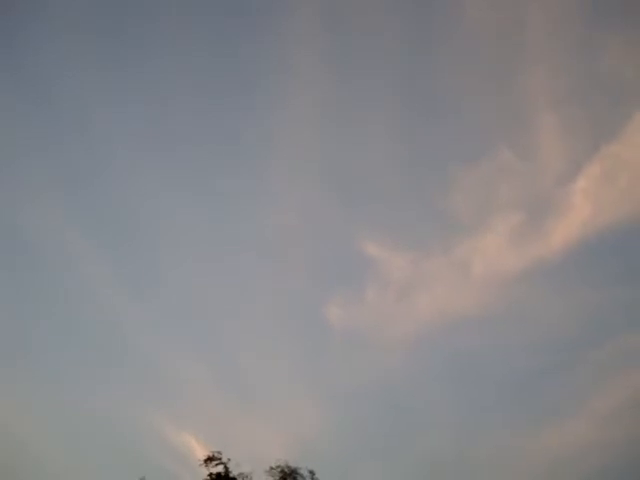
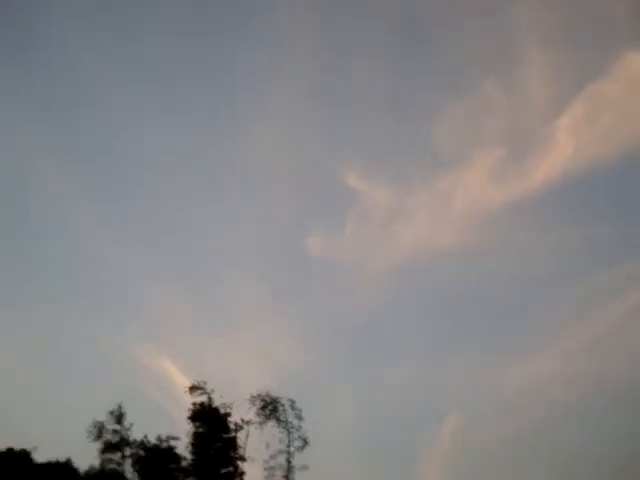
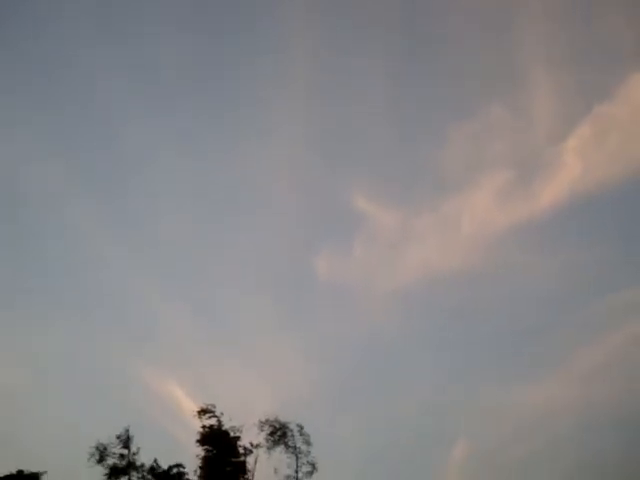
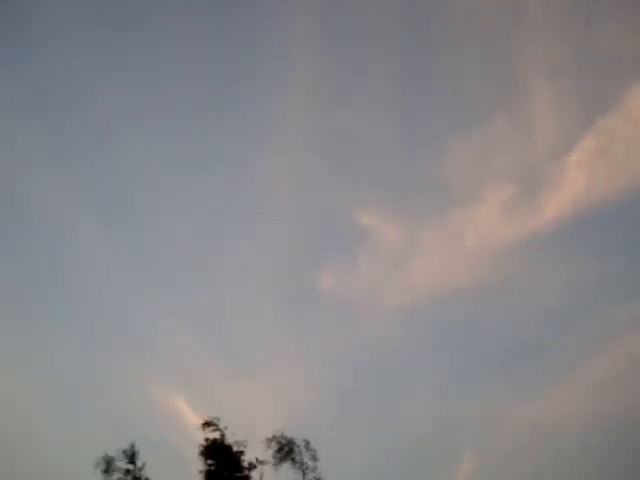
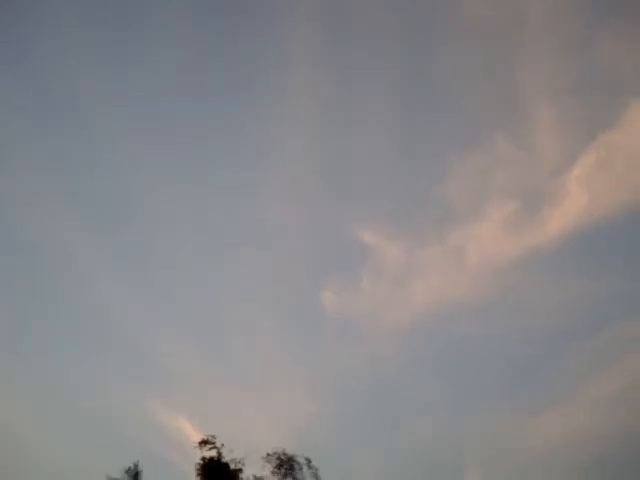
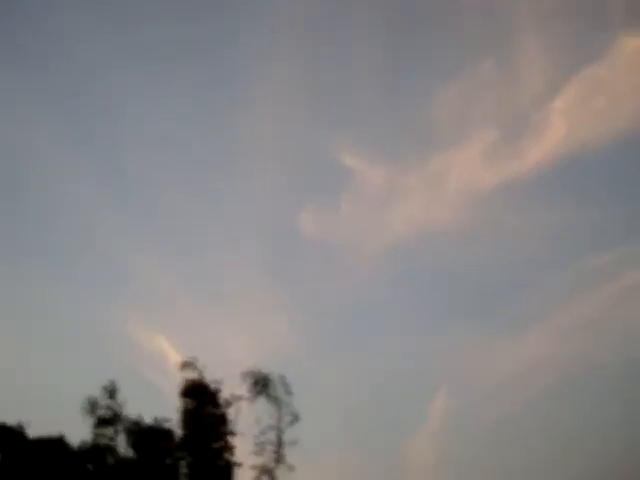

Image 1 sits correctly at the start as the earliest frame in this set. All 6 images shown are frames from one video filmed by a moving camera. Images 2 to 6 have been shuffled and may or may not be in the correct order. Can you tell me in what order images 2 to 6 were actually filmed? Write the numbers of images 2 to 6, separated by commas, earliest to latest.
5, 4, 3, 2, 6
